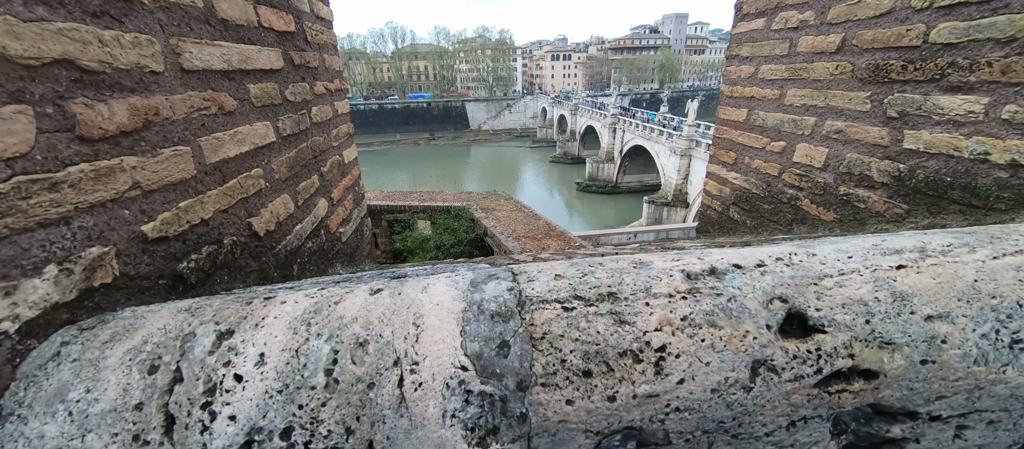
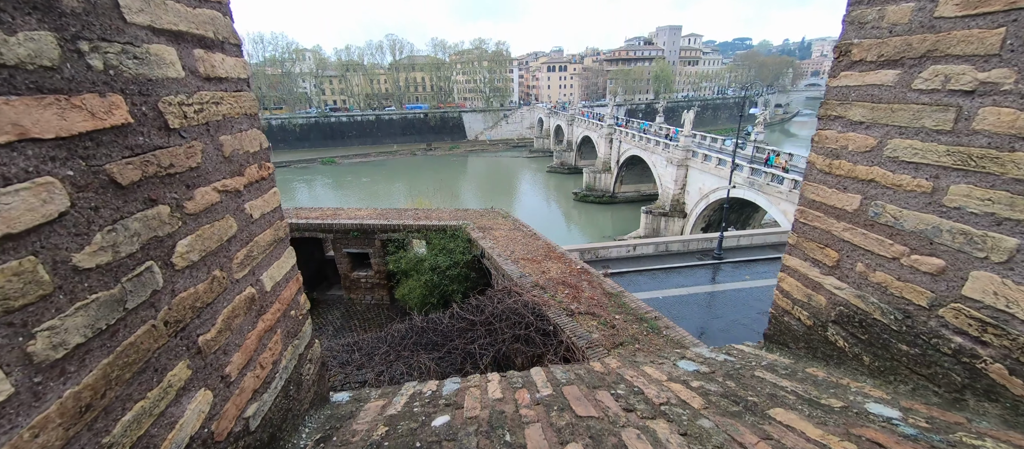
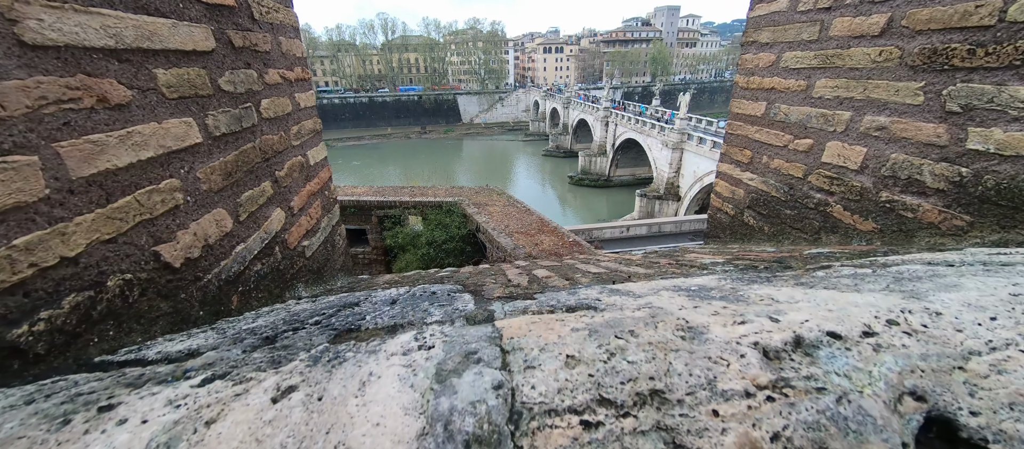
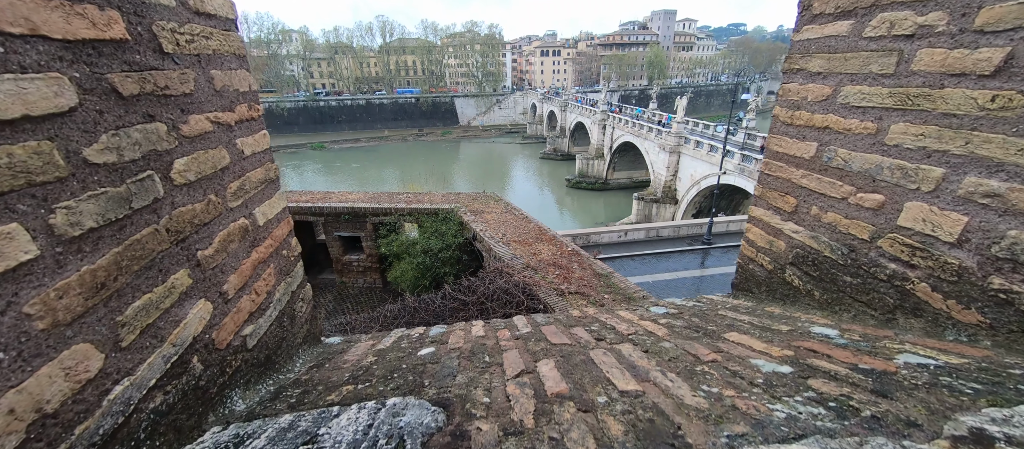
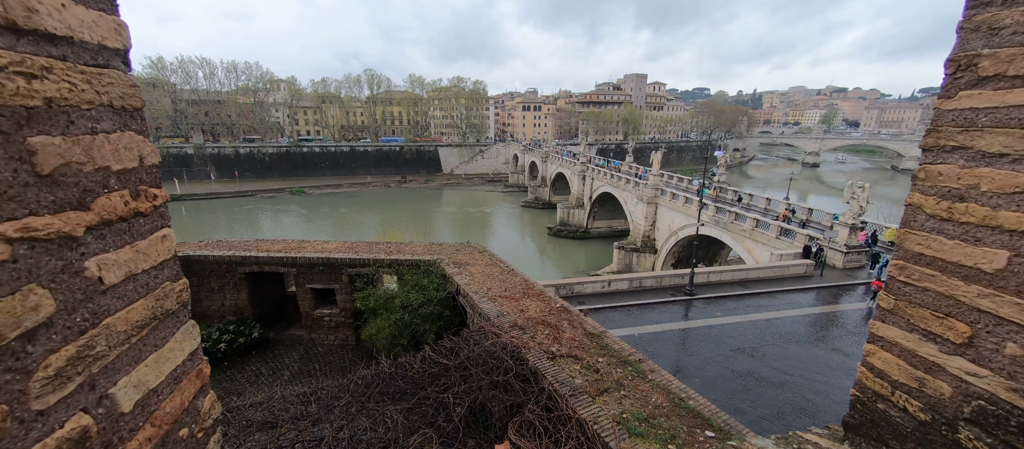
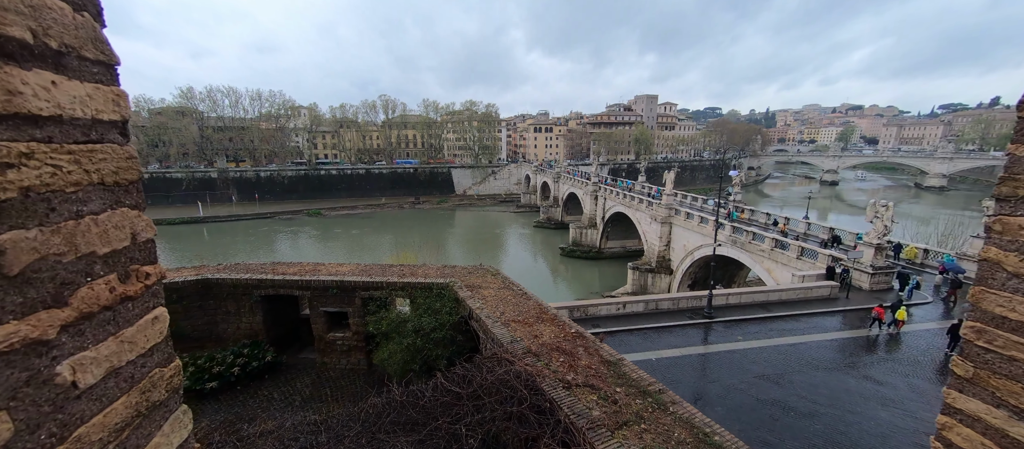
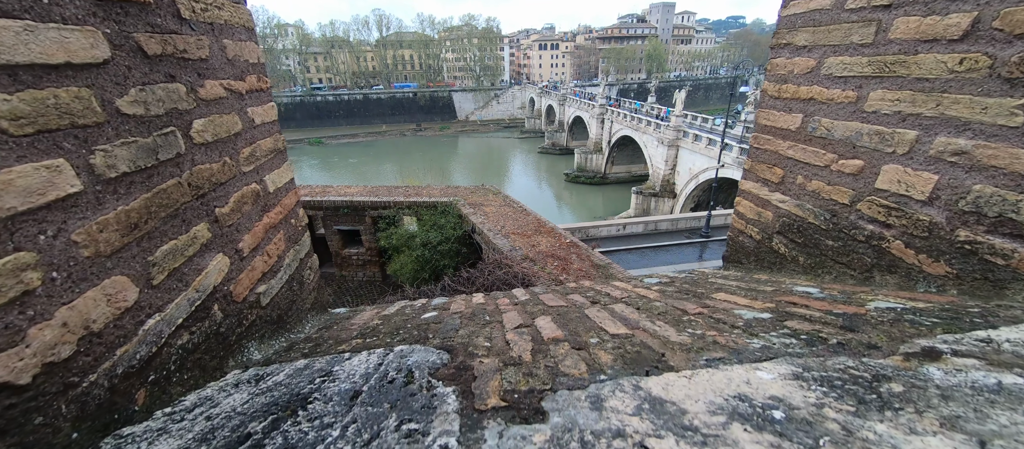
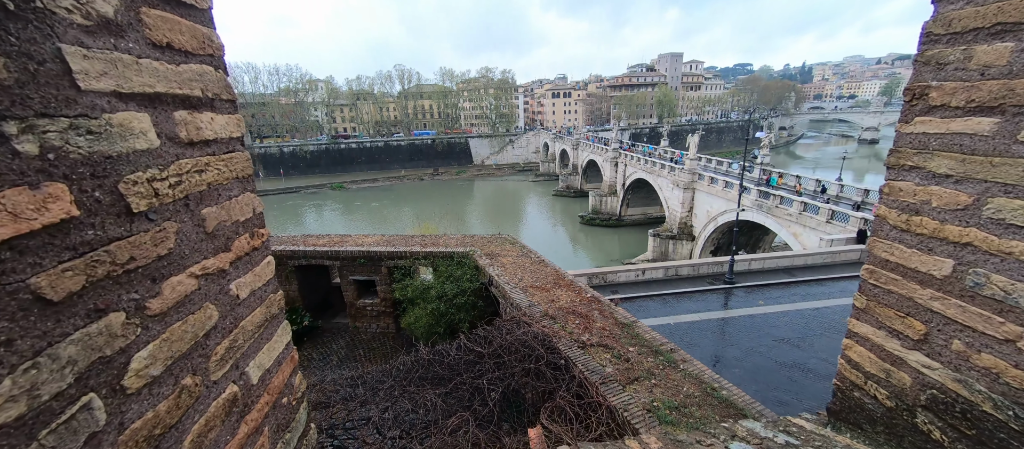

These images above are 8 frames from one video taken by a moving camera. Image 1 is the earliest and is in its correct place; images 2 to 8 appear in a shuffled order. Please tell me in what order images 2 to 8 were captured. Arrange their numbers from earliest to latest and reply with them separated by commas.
3, 7, 4, 2, 8, 6, 5
